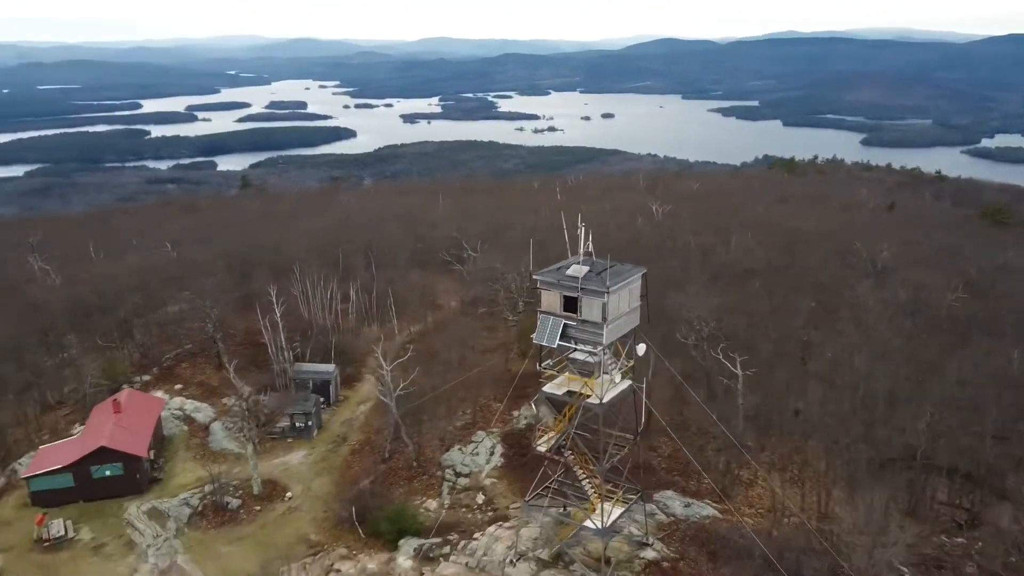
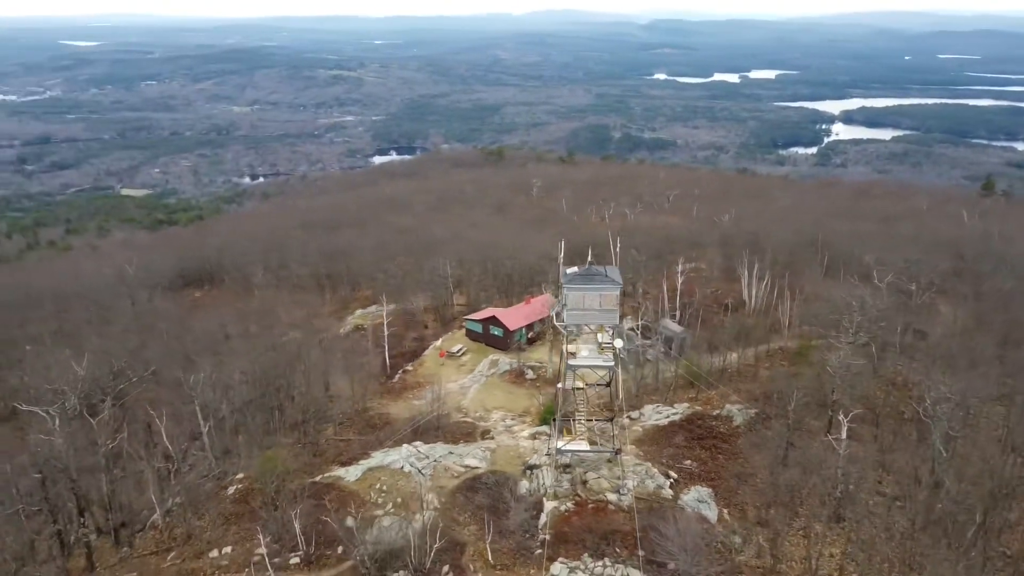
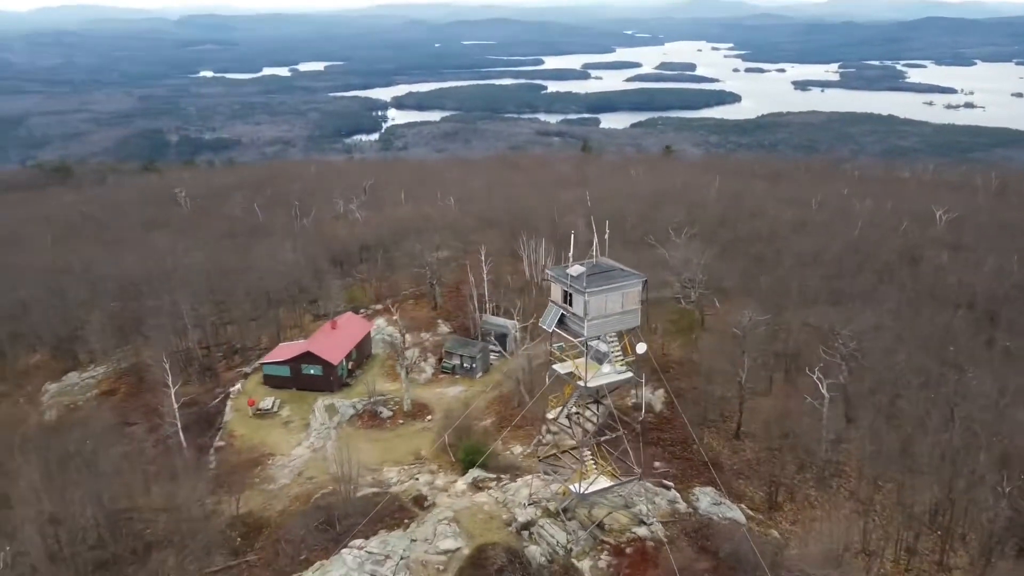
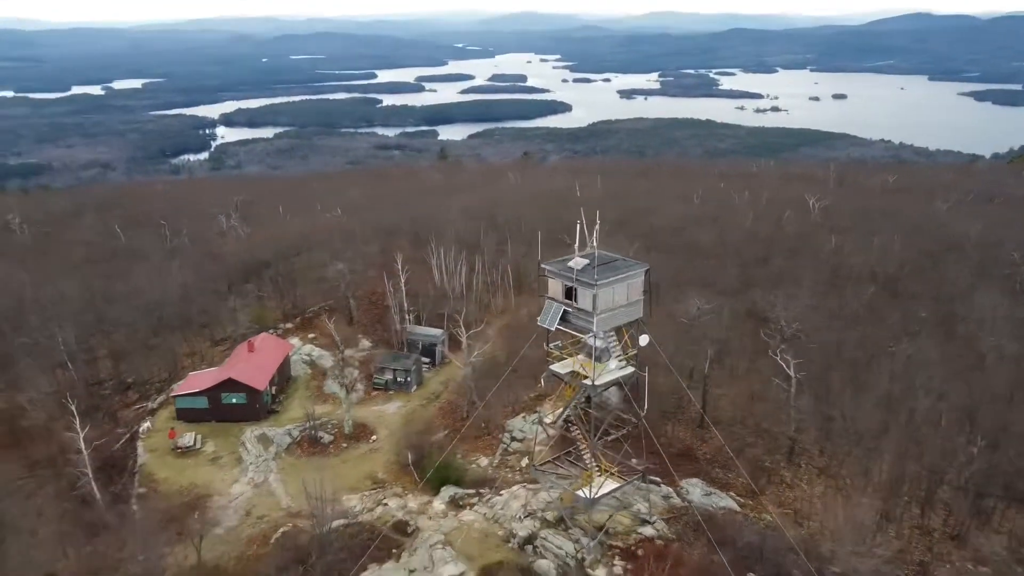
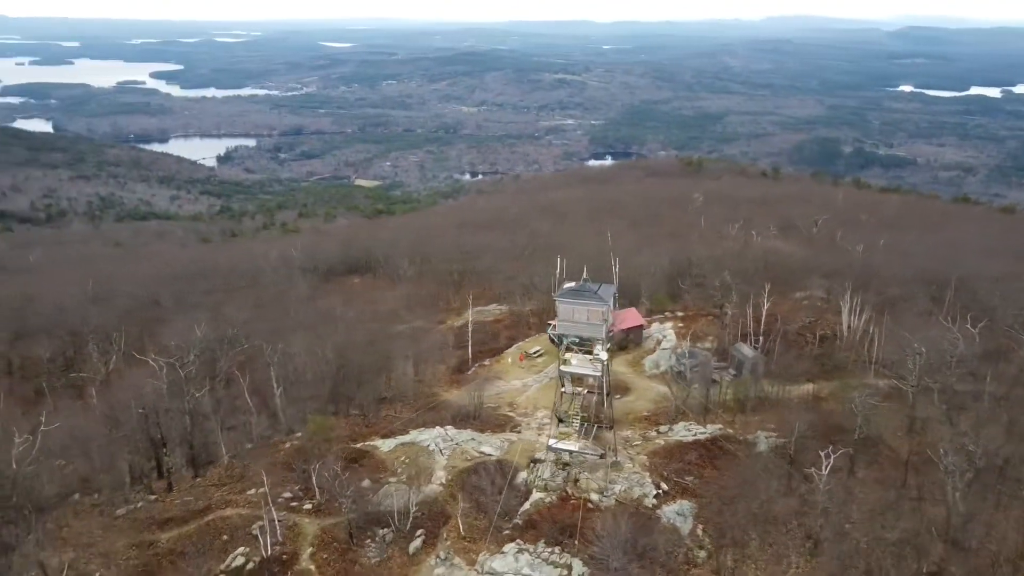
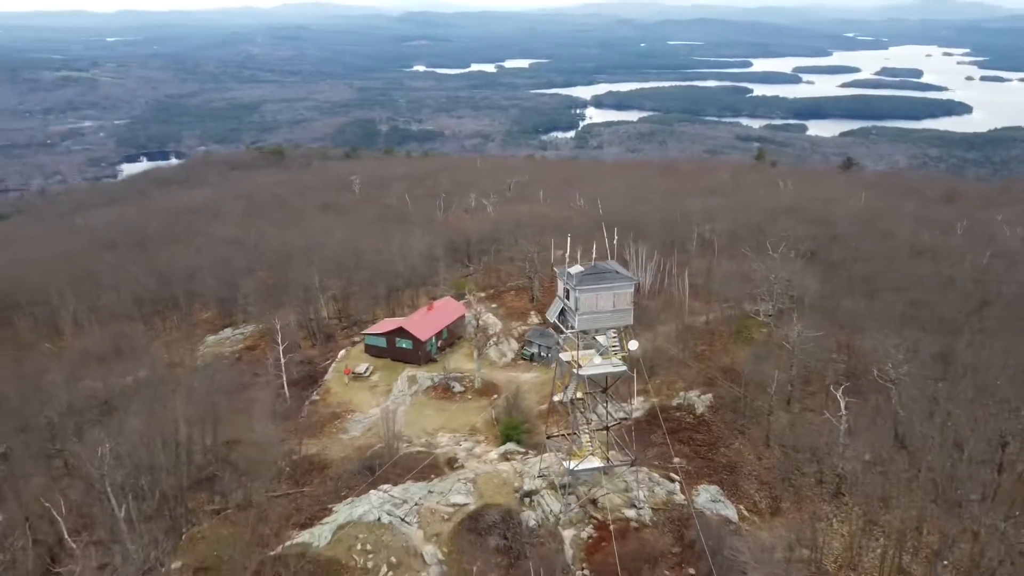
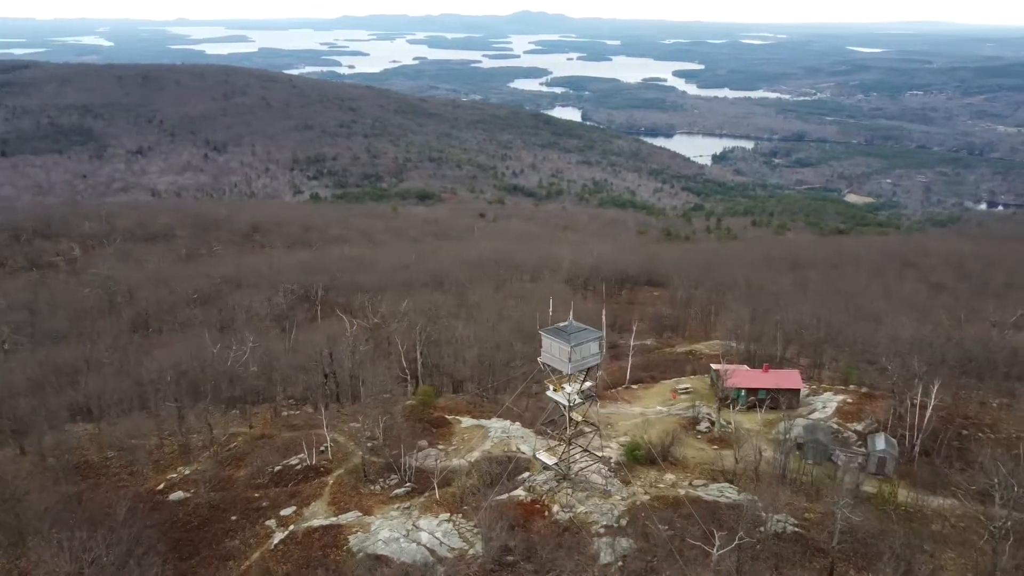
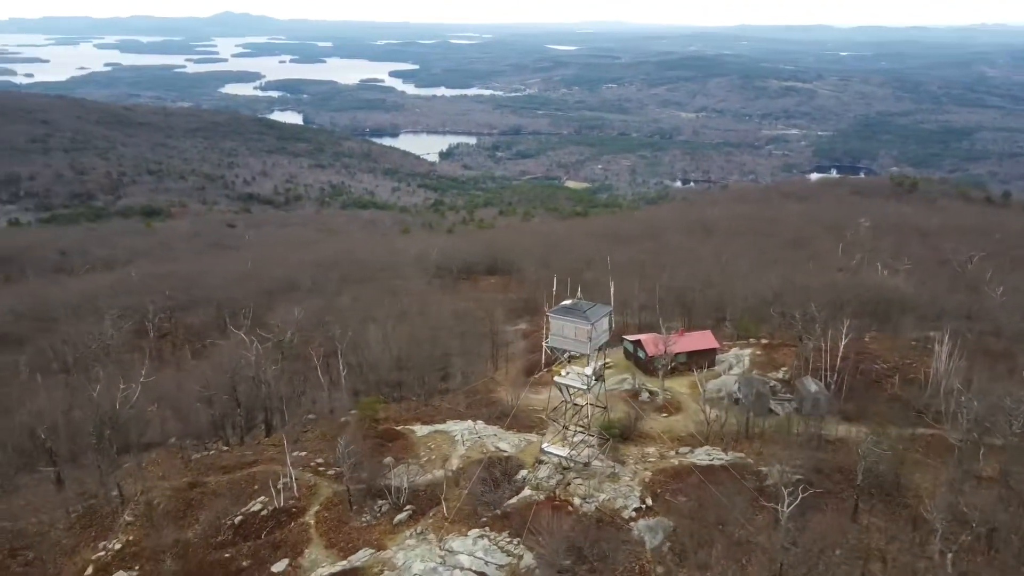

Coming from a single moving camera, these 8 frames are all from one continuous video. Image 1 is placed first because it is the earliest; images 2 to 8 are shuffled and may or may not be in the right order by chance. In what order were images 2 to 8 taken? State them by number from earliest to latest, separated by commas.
4, 3, 6, 2, 5, 8, 7
